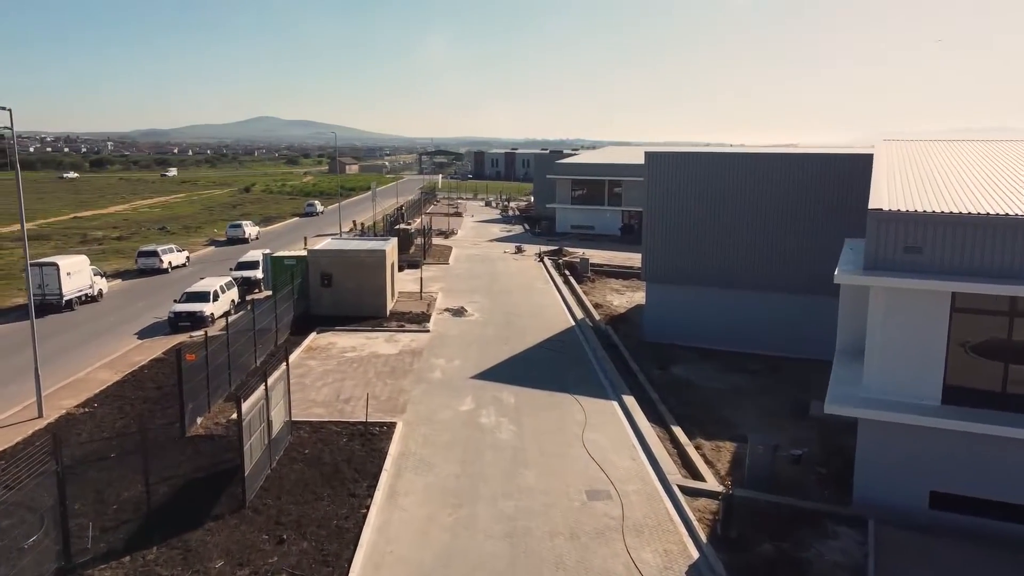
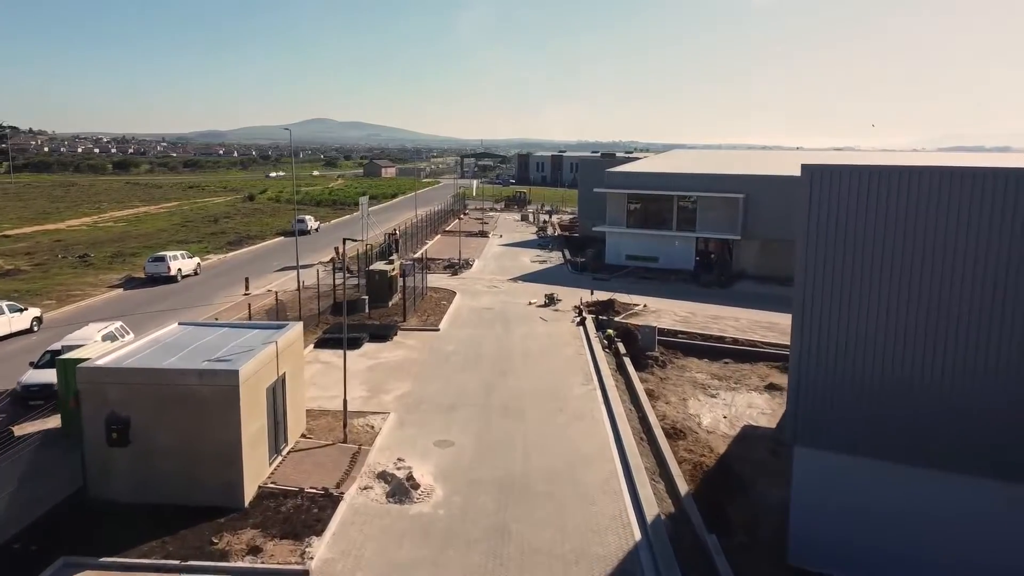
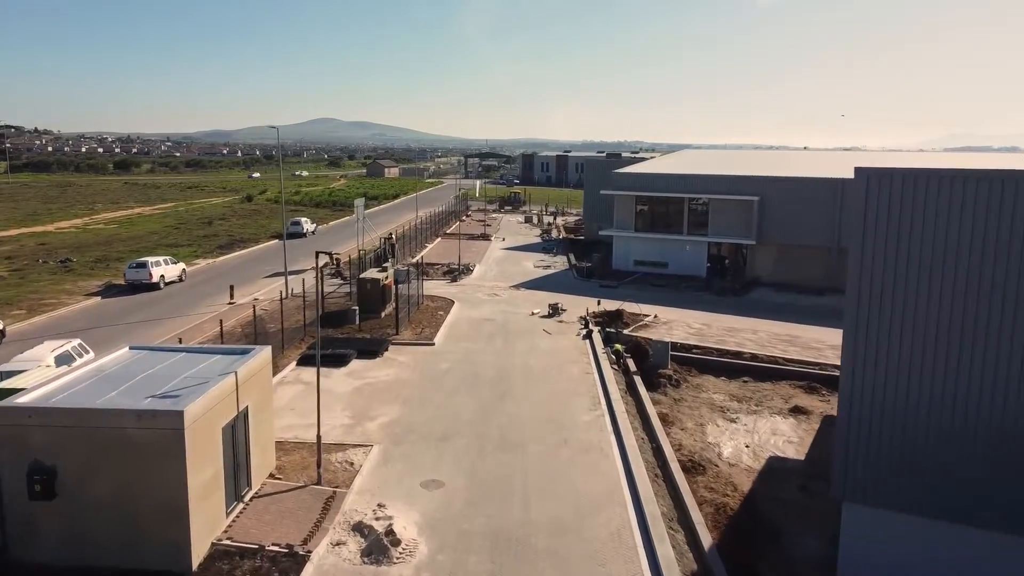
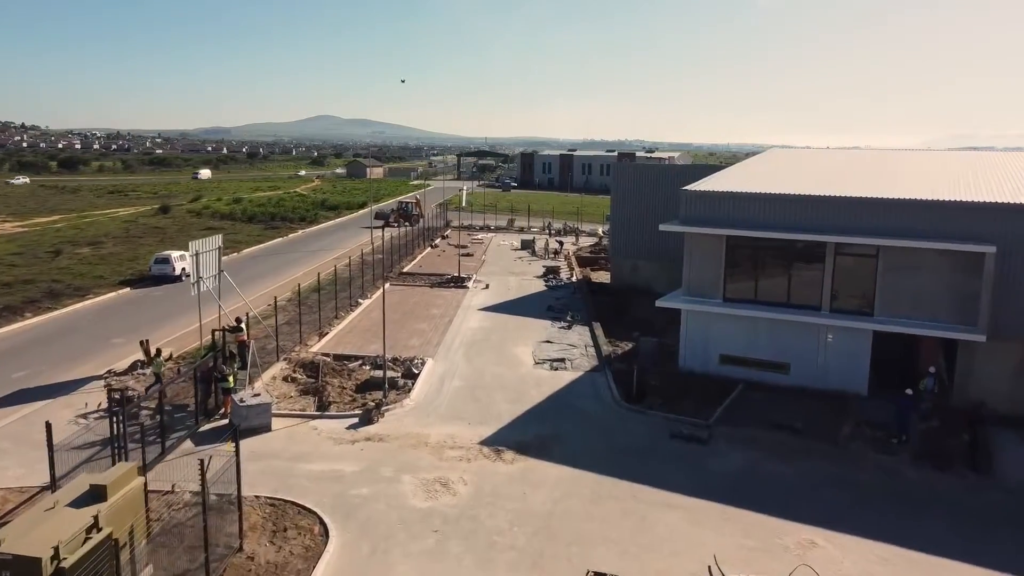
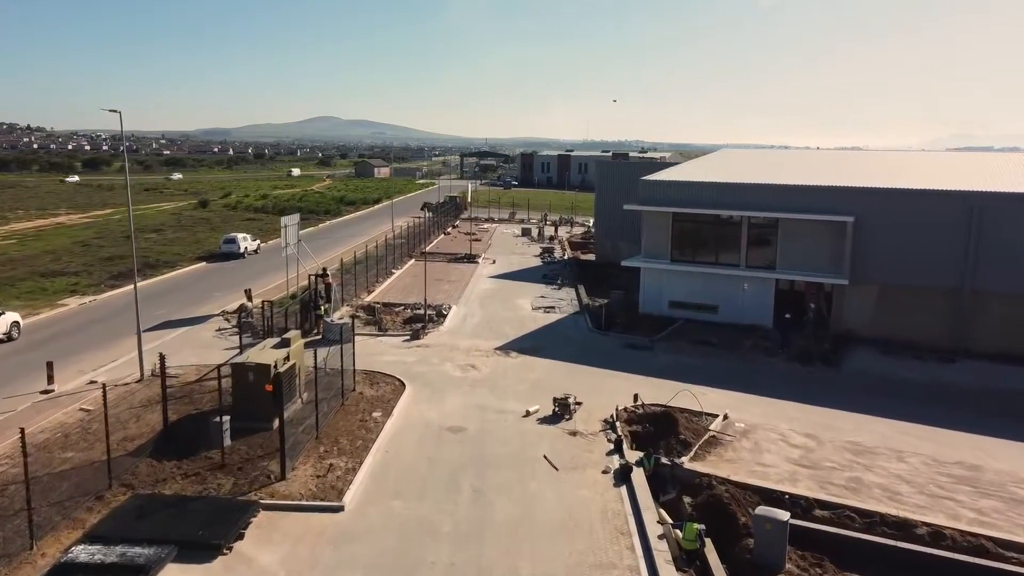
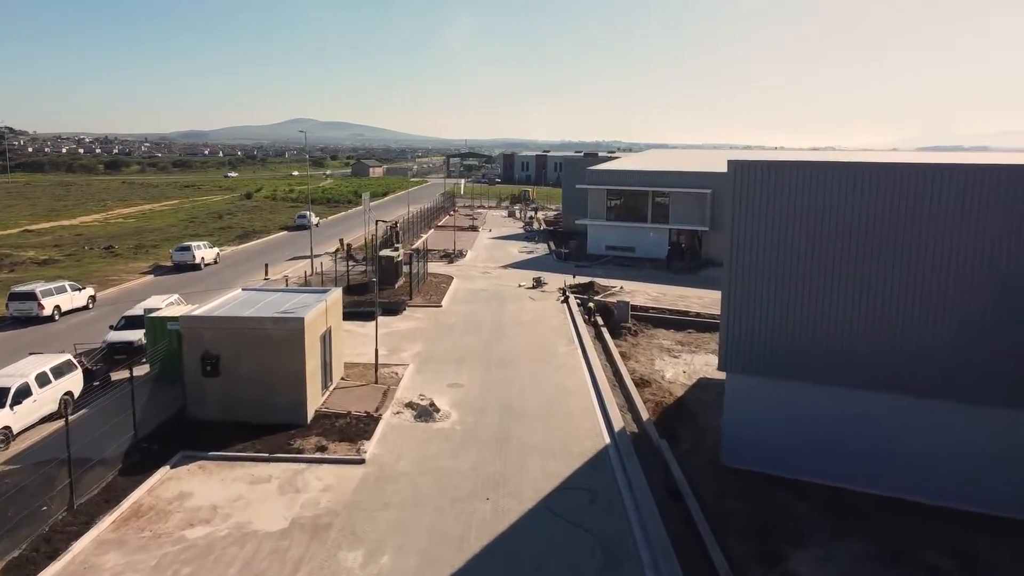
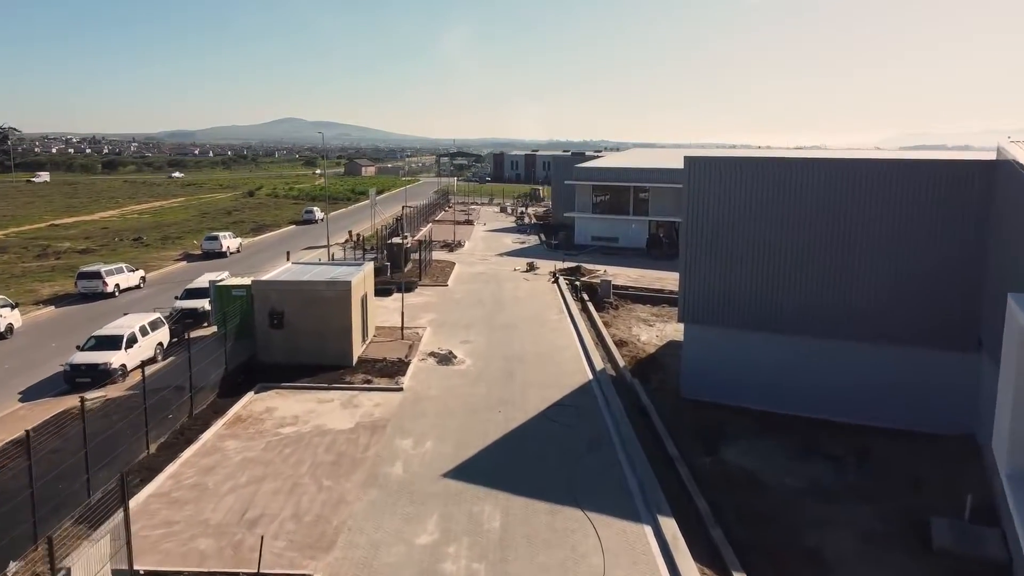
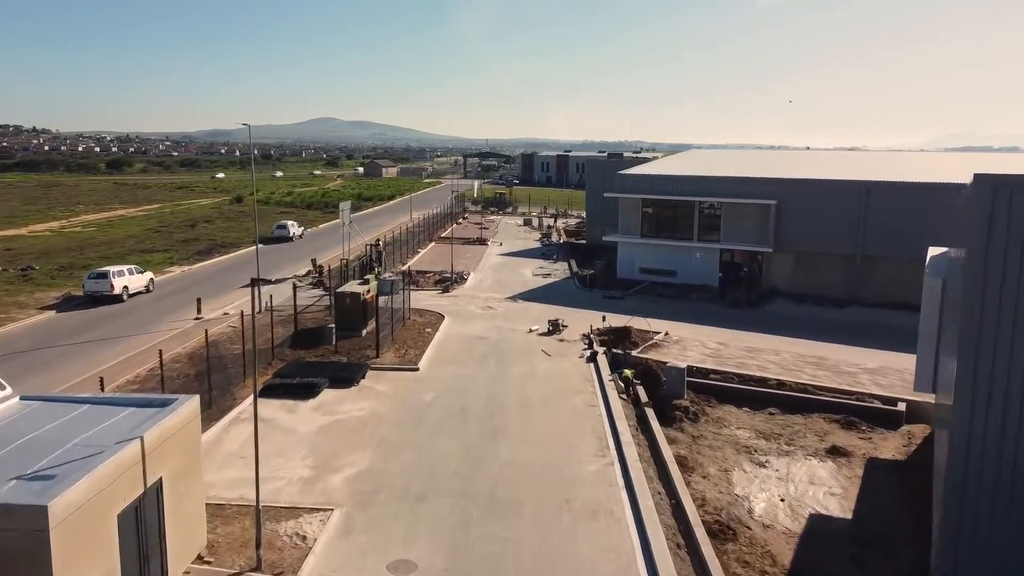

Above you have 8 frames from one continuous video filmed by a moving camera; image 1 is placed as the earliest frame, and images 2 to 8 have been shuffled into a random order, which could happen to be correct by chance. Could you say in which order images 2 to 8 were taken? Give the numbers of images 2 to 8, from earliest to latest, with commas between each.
7, 6, 2, 3, 8, 5, 4
